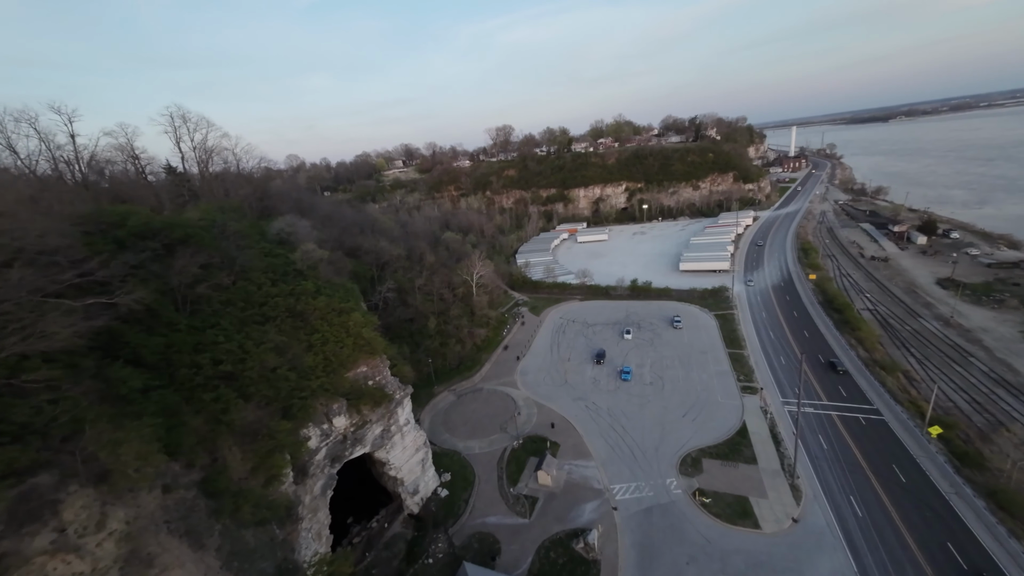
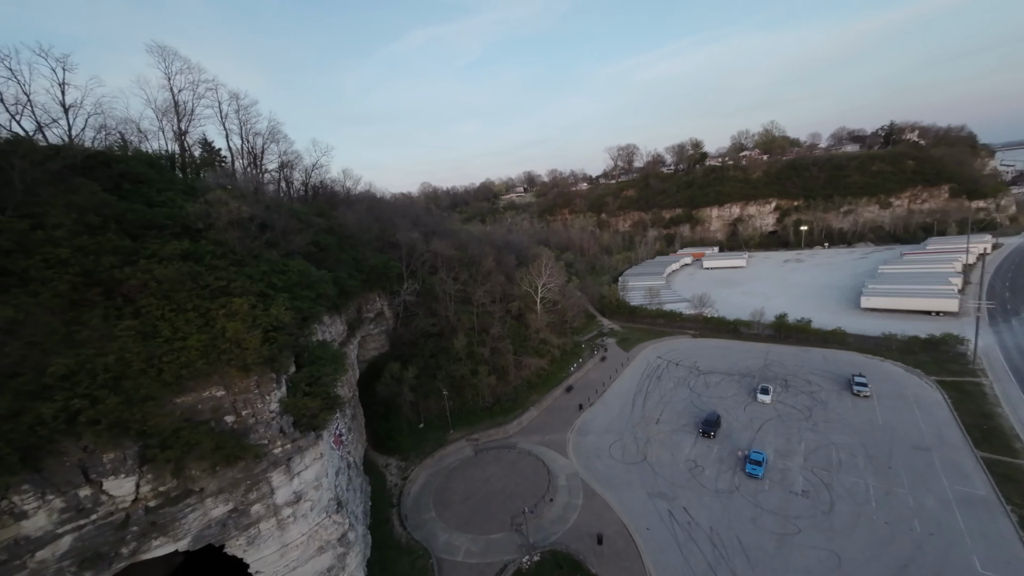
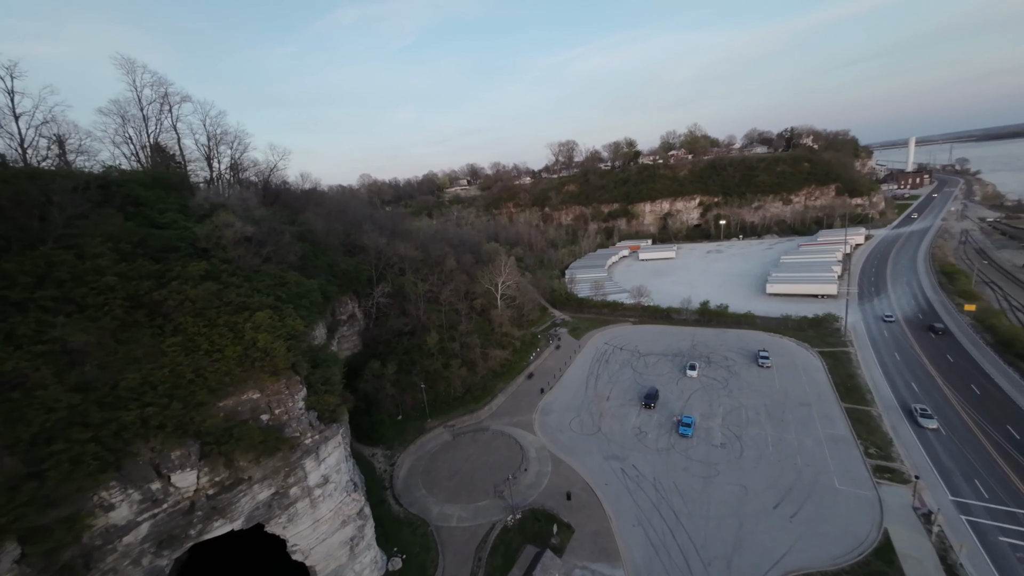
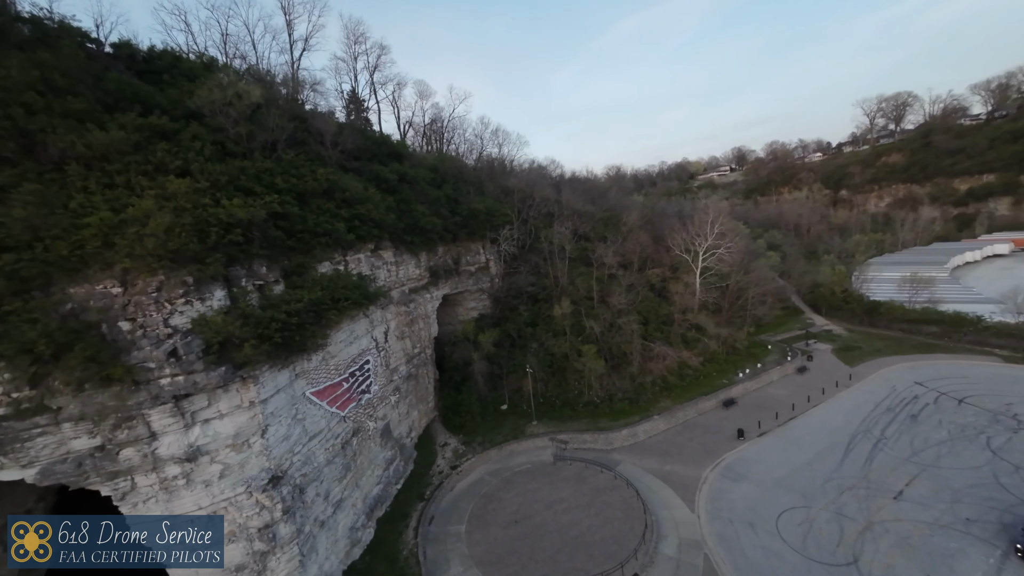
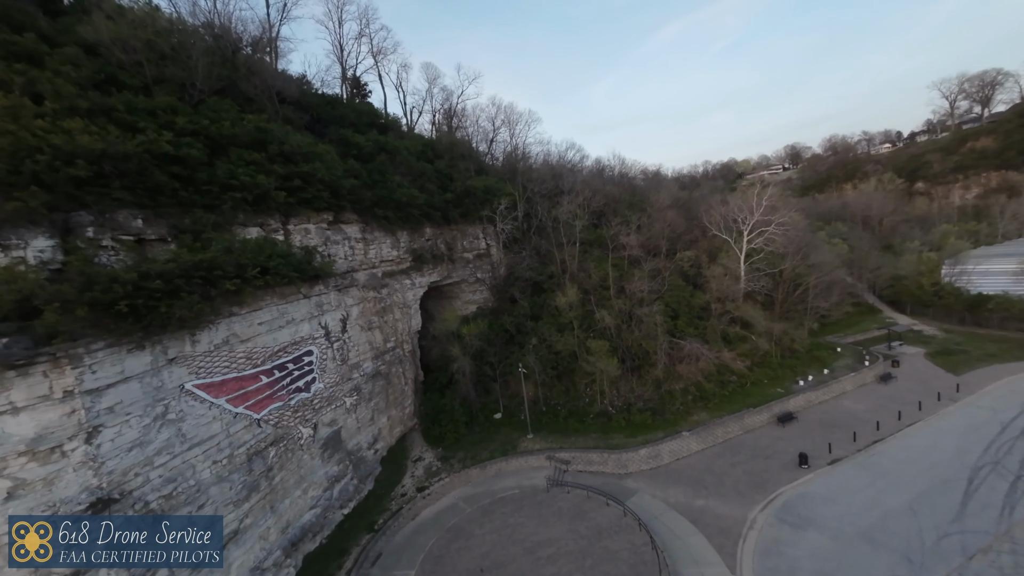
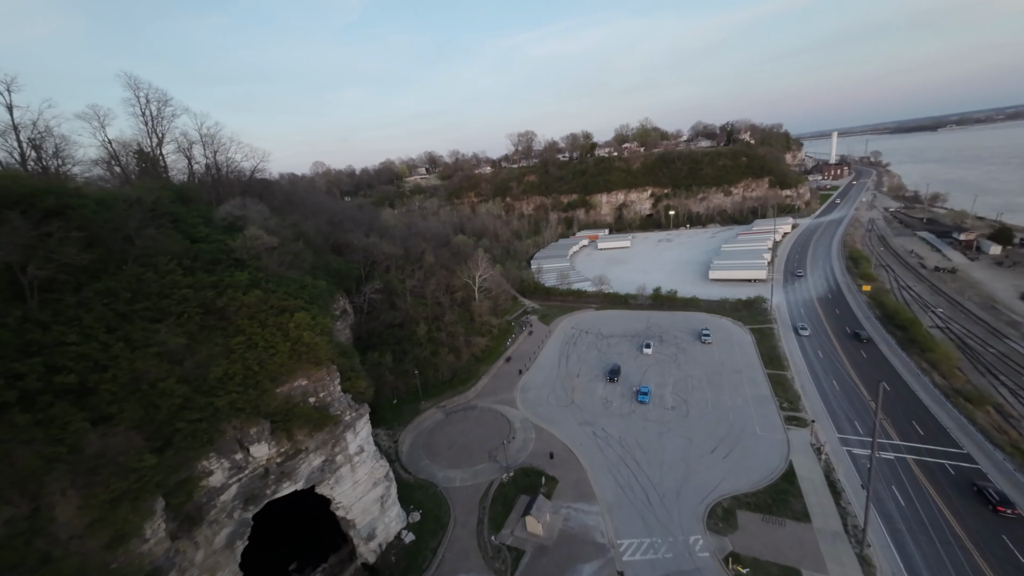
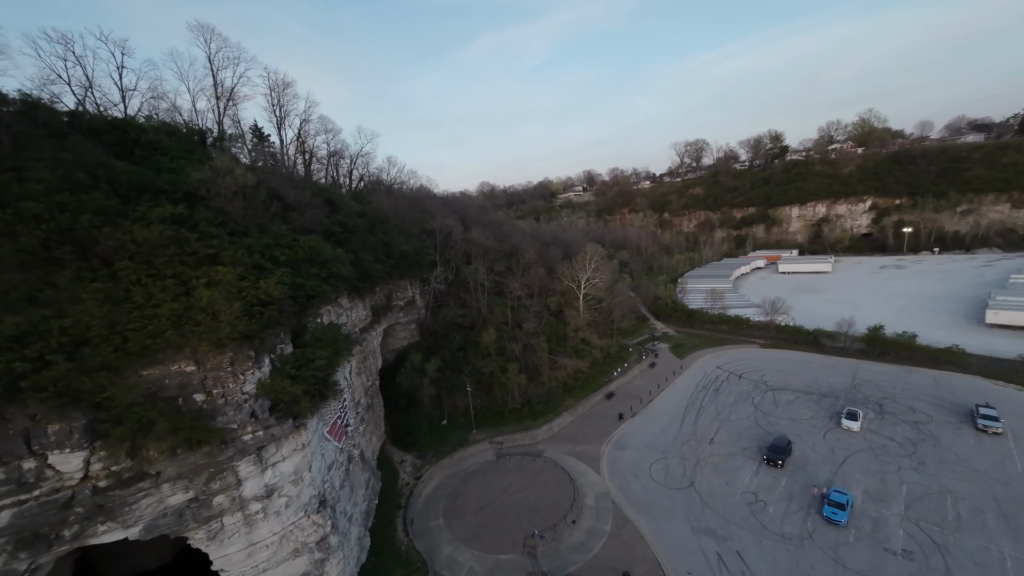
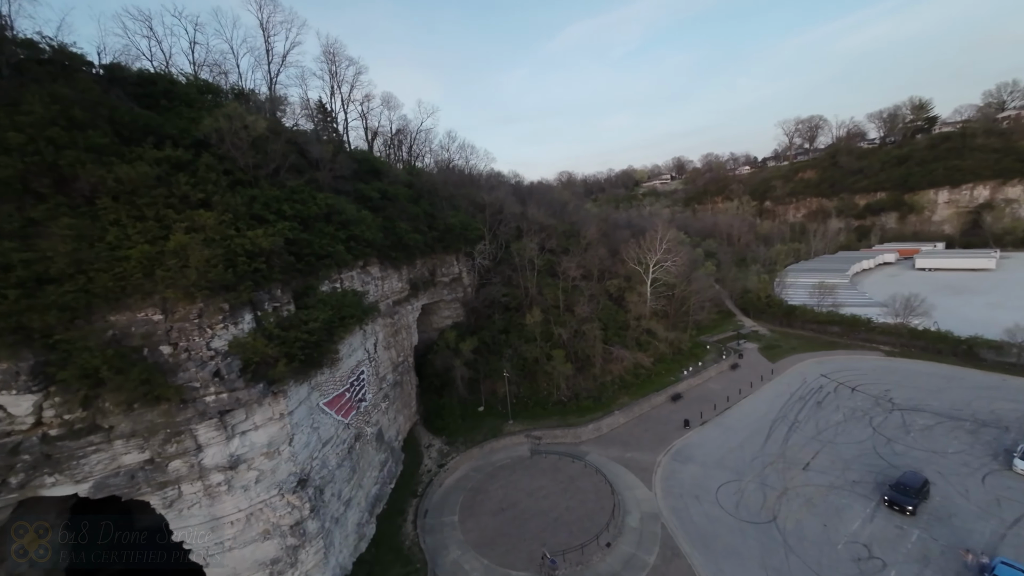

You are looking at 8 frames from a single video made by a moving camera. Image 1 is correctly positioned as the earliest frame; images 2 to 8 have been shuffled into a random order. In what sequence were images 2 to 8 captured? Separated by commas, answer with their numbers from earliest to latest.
6, 3, 2, 7, 8, 4, 5
